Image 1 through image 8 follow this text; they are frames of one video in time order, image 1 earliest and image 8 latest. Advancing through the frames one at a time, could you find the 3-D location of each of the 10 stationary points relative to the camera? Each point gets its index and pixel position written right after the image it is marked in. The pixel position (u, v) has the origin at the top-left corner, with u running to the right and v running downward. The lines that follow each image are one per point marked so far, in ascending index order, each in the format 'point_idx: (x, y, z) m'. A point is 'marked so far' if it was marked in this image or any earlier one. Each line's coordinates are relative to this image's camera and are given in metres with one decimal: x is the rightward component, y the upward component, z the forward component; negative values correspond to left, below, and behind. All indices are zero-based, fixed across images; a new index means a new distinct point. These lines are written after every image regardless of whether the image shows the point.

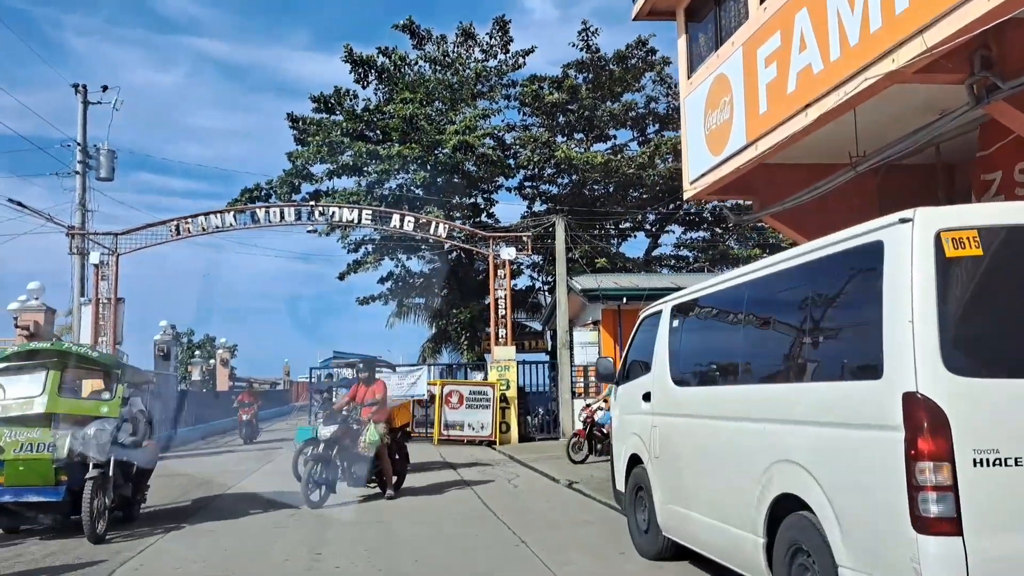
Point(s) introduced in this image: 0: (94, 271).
0: (-8.8, +0.4, +17.9) m
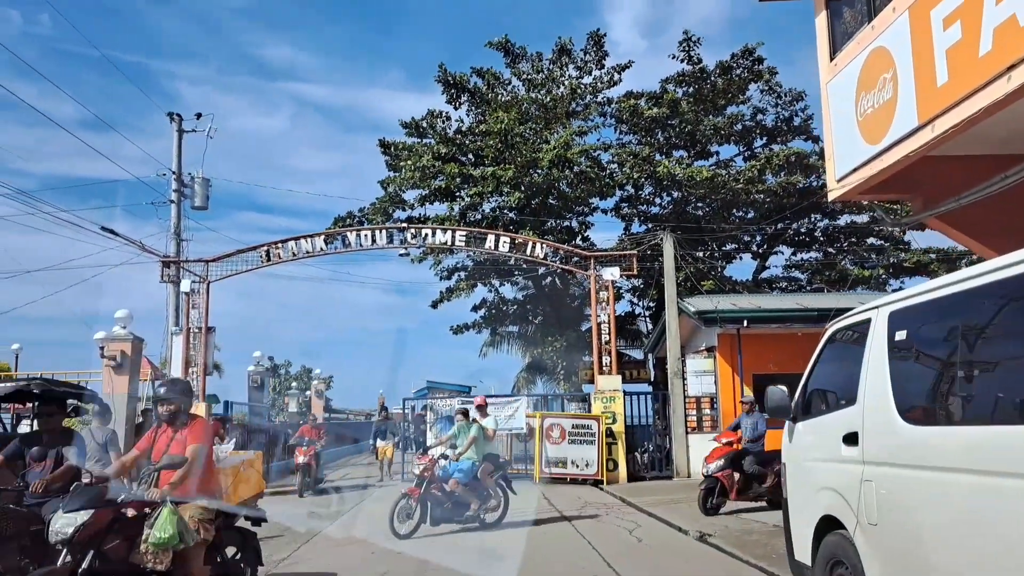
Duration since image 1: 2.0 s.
0: (-6.7, -0.2, +17.3) m
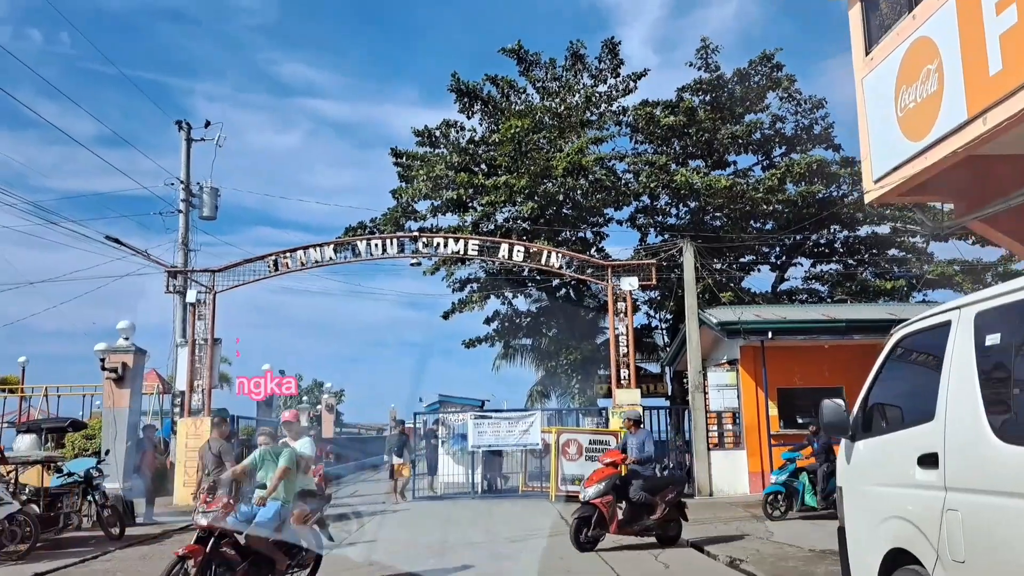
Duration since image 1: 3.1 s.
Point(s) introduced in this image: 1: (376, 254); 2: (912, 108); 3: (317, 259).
0: (-6.4, -0.4, +16.9) m
1: (-3.0, +0.8, +18.4) m
2: (+4.0, +1.8, +8.5) m
3: (-4.2, +0.6, +18.3) m
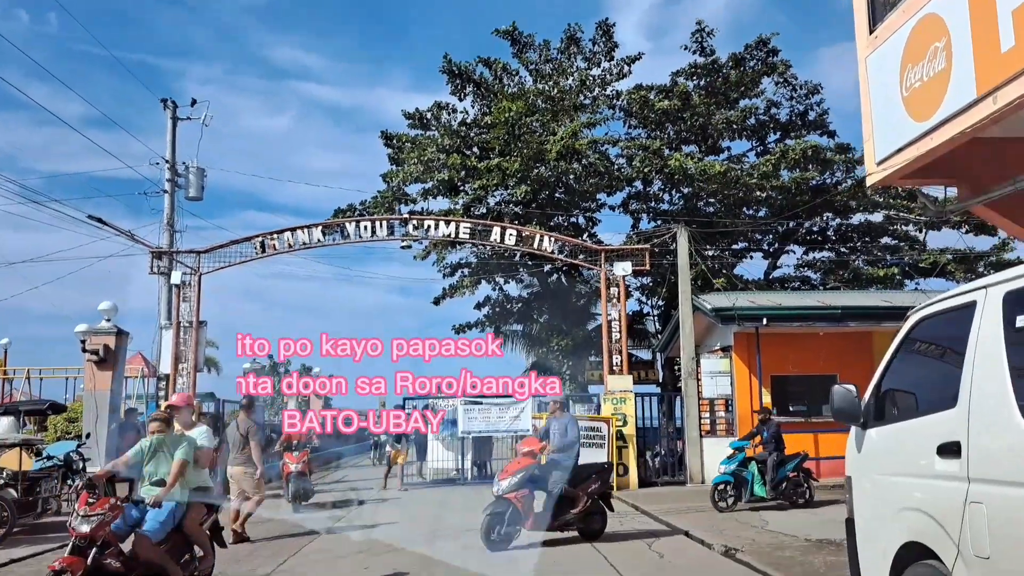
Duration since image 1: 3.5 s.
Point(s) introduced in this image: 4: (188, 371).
0: (-6.6, -0.1, +16.5) m
1: (-3.2, +1.1, +18.1) m
2: (+4.0, +2.0, +8.3) m
3: (-4.4, +1.0, +17.9) m
4: (-6.4, -1.6, +16.7) m
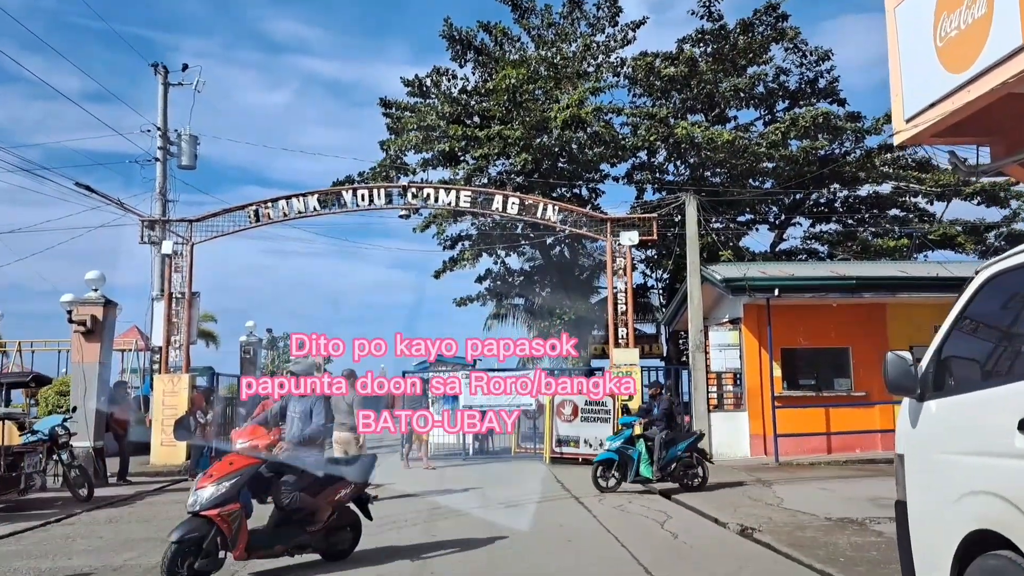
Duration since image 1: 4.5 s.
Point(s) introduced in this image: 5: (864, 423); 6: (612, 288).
0: (-6.5, +0.5, +16.0) m
1: (-3.1, +1.7, +17.6) m
2: (+4.0, +2.3, +7.7) m
3: (-4.4, +1.6, +17.4) m
4: (-6.3, -1.1, +16.2) m
5: (+6.6, -2.5, +15.8) m
6: (+2.3, 0.0, +19.5) m
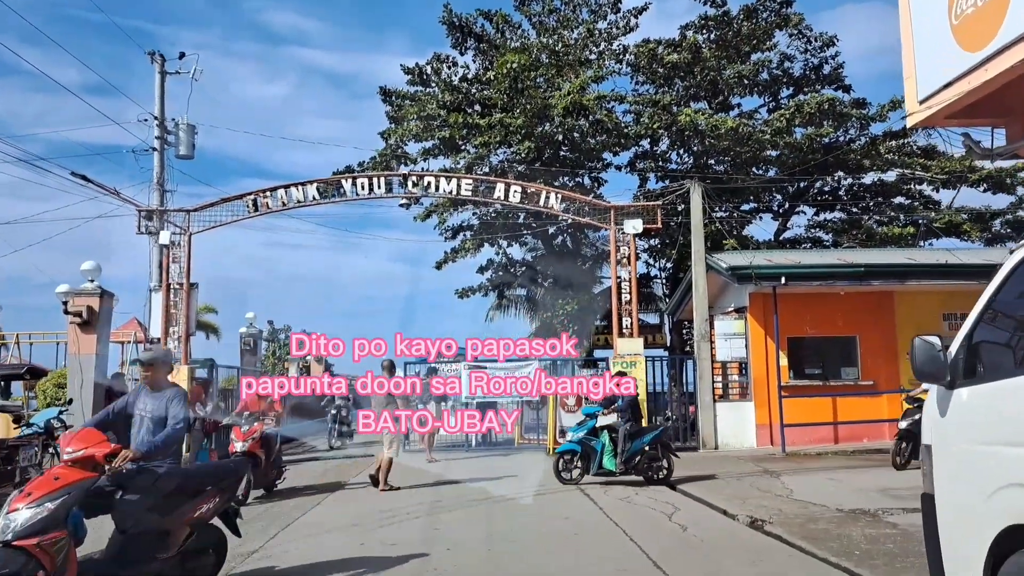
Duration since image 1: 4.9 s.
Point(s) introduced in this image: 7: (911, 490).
0: (-6.5, +0.7, +15.8) m
1: (-3.1, +1.9, +17.4) m
2: (+4.0, +2.4, +7.4) m
3: (-4.3, +1.8, +17.2) m
4: (-6.3, -0.9, +16.0) m
5: (+6.6, -2.3, +15.6) m
6: (+2.3, +0.2, +19.3) m
7: (+4.5, -2.3, +9.6) m
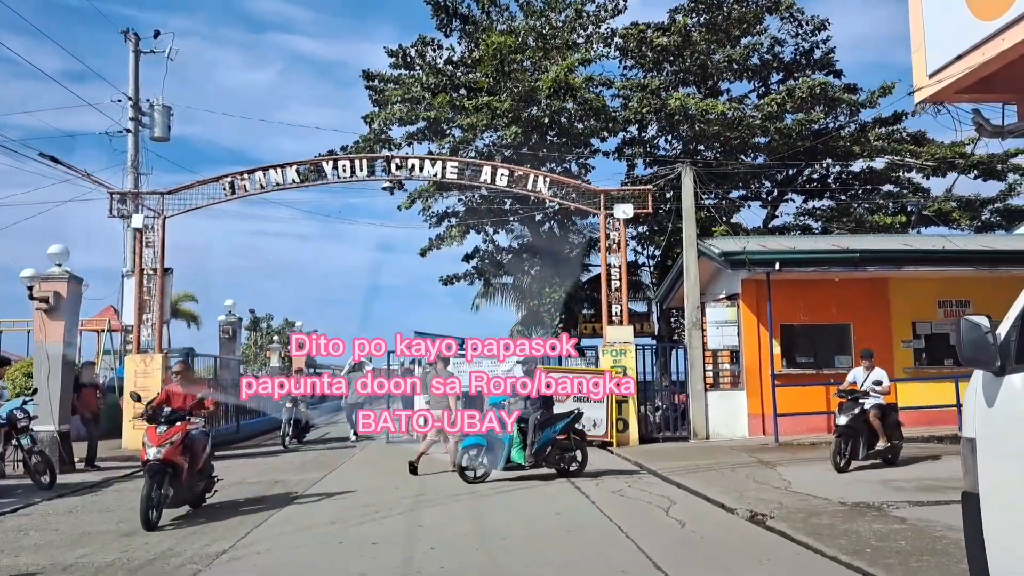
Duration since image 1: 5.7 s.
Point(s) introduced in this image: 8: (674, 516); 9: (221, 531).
0: (-6.7, +0.9, +15.2) m
1: (-3.3, +2.2, +16.8) m
2: (+3.9, +2.6, +7.0) m
3: (-4.6, +2.1, +16.6) m
4: (-6.5, -0.6, +15.4) m
5: (+6.4, -2.0, +15.3) m
6: (+2.0, +0.5, +18.9) m
7: (+4.4, -2.1, +9.3) m
8: (+1.5, -2.1, +7.7) m
9: (-2.6, -2.2, +7.5) m
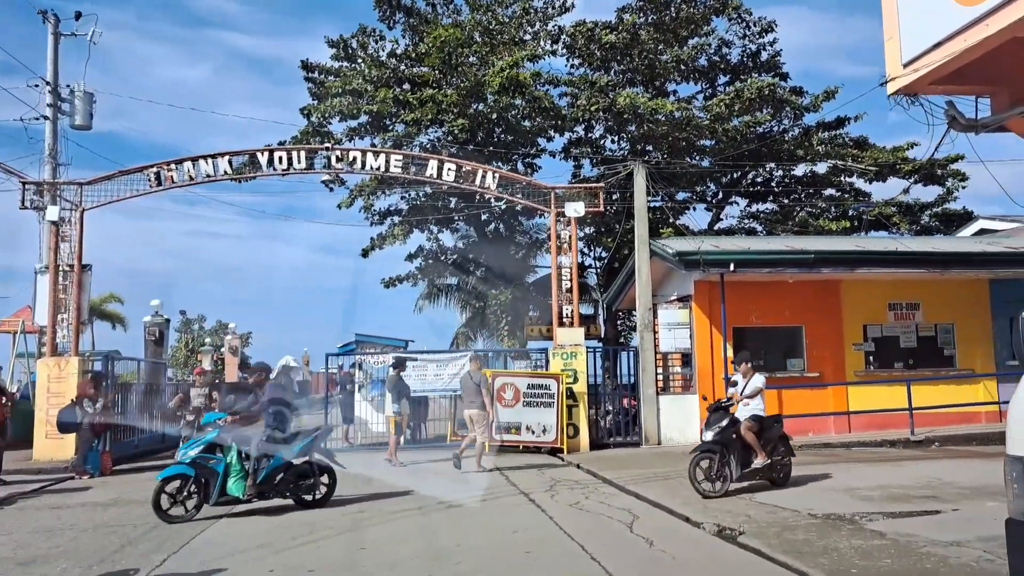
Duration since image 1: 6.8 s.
0: (-7.6, +1.0, +14.1) m
1: (-4.3, +2.2, +15.9) m
2: (+3.6, +2.6, +6.7) m
3: (-5.6, +2.1, +15.6) m
4: (-7.5, -0.6, +14.3) m
5: (+5.4, -2.1, +15.0) m
6: (+0.9, +0.5, +18.4) m
7: (+3.9, -2.1, +8.9) m
8: (+1.1, -2.1, +7.2) m
9: (-3.0, -2.1, +6.7) m
